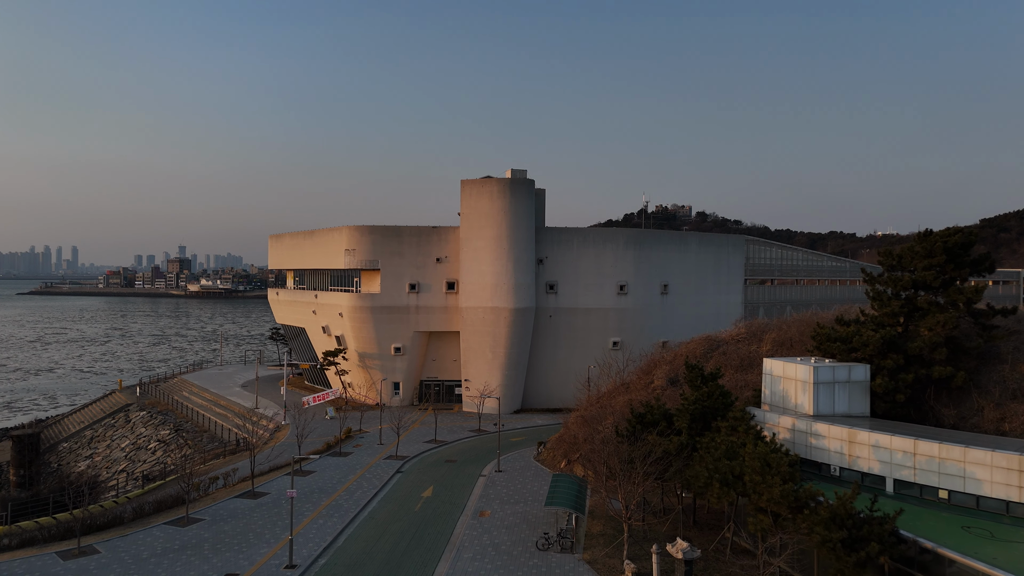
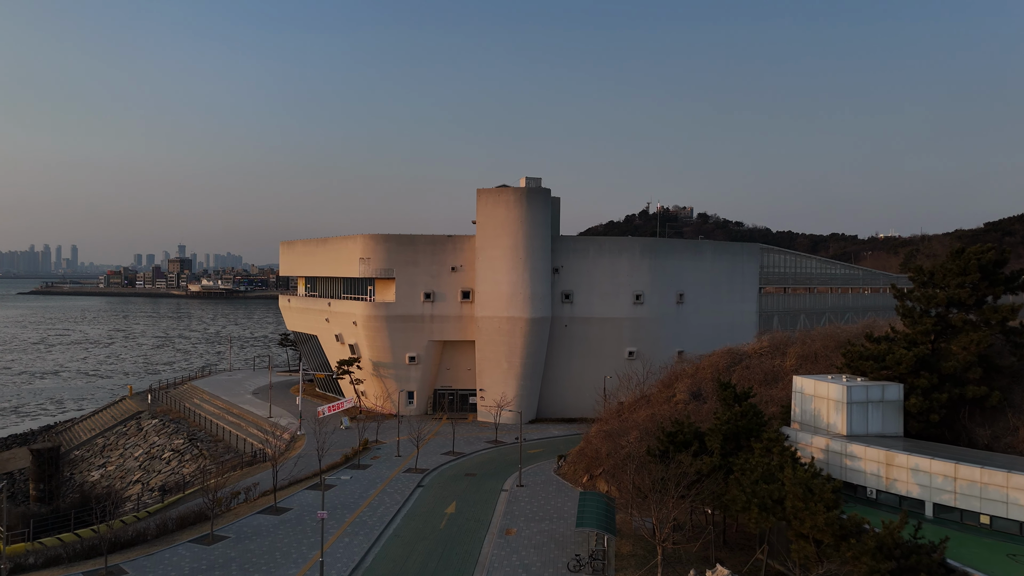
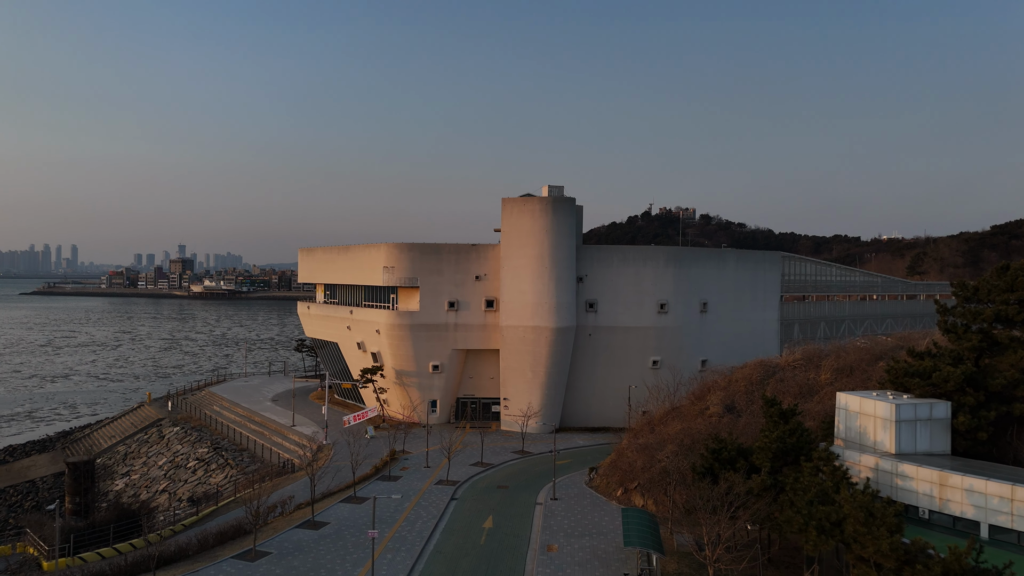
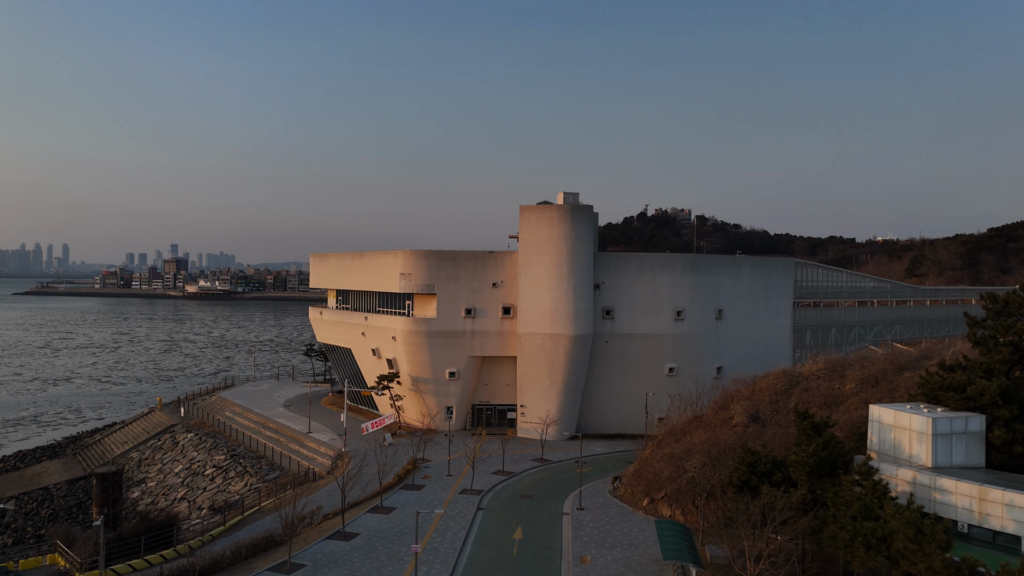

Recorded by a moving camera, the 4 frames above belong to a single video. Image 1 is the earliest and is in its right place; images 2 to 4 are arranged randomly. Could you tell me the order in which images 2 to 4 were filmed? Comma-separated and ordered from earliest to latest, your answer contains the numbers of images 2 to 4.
2, 3, 4
